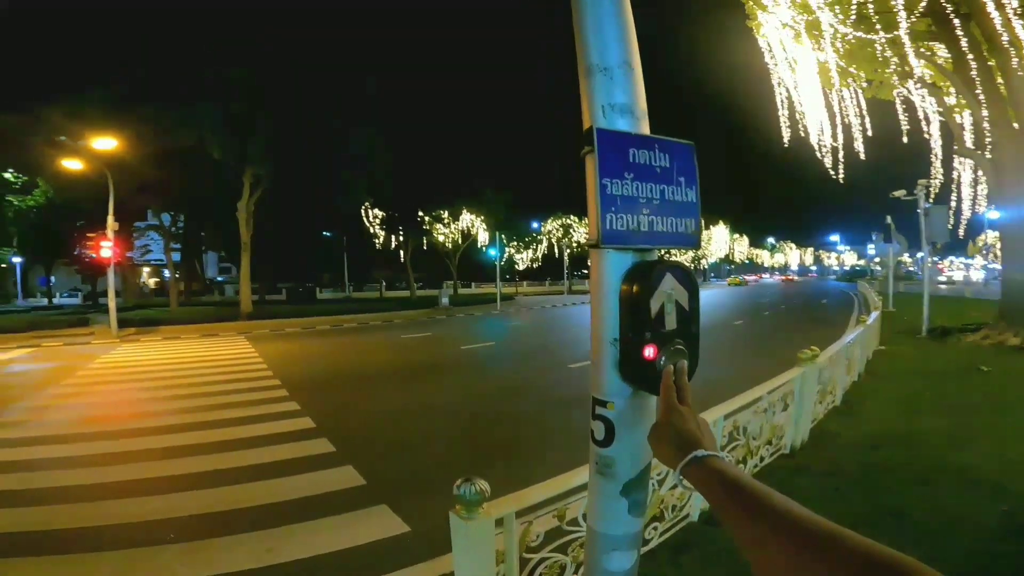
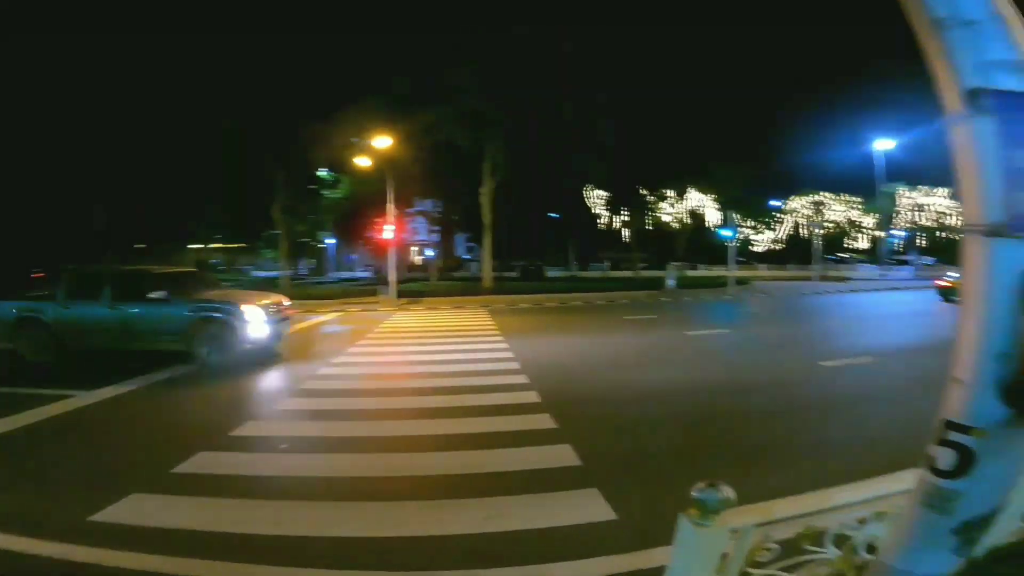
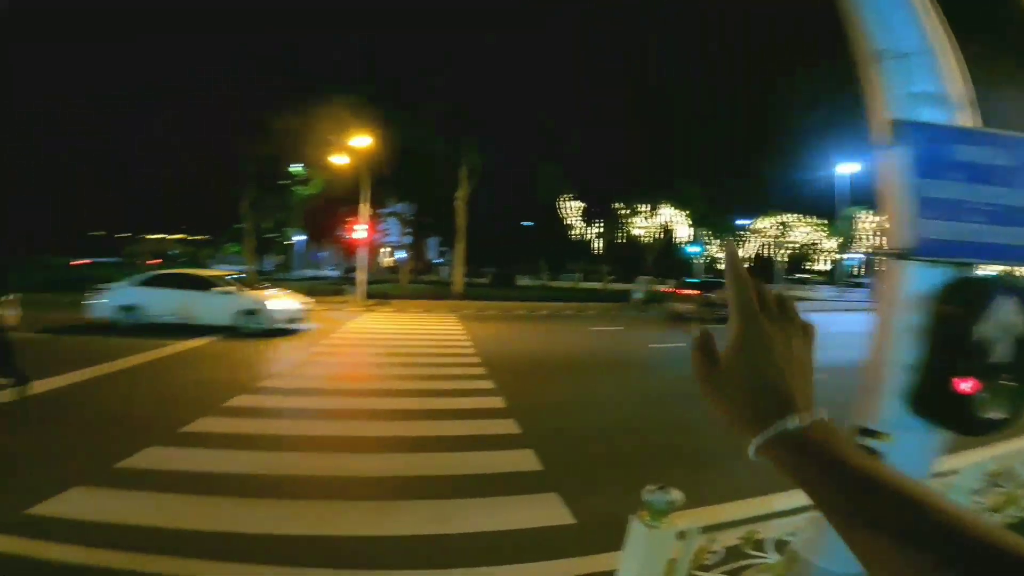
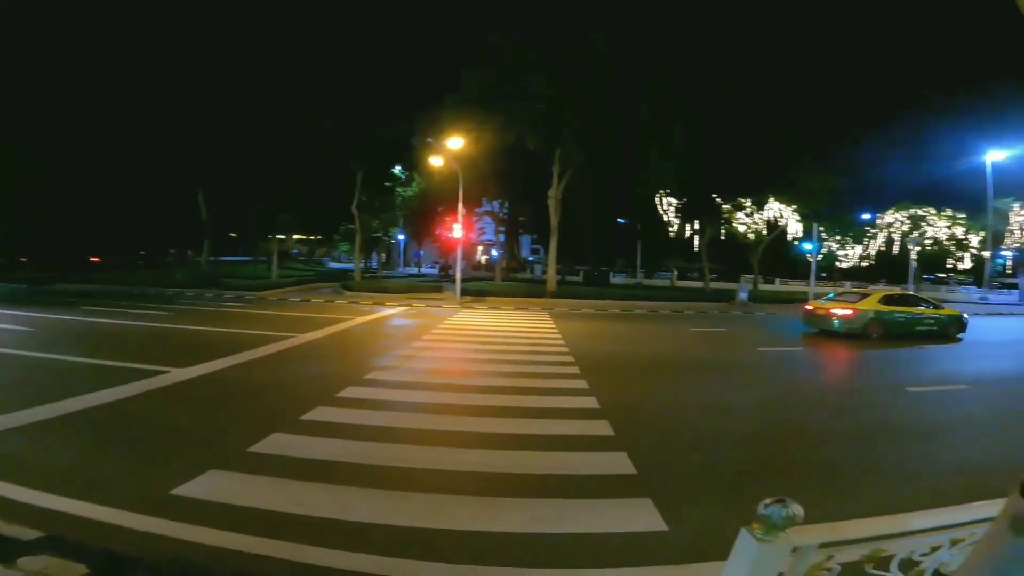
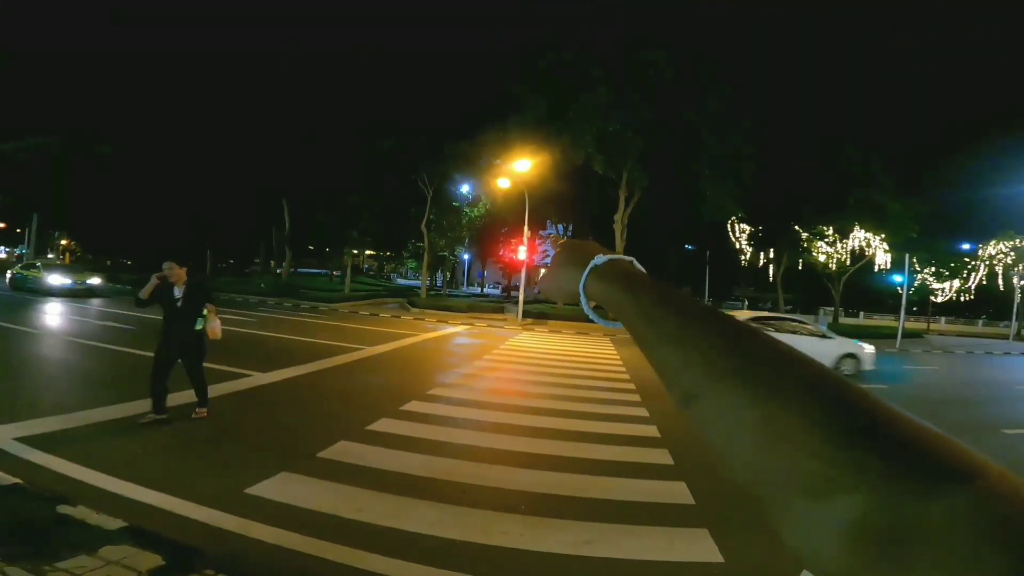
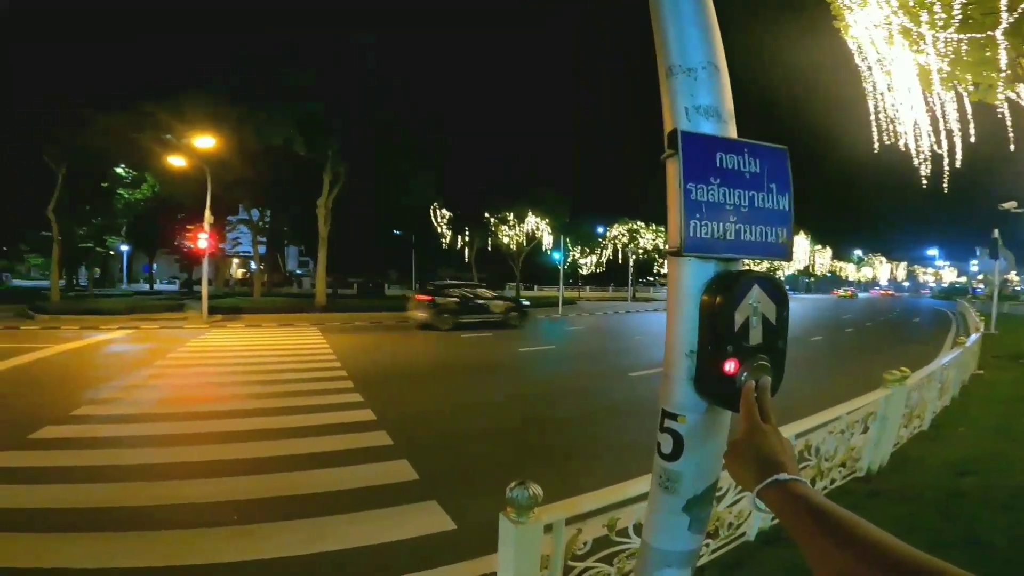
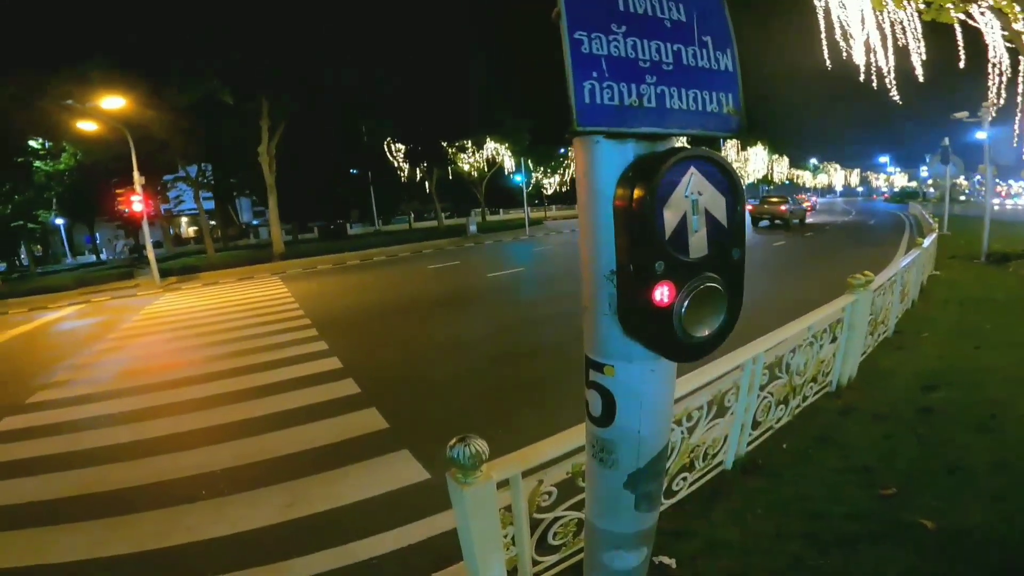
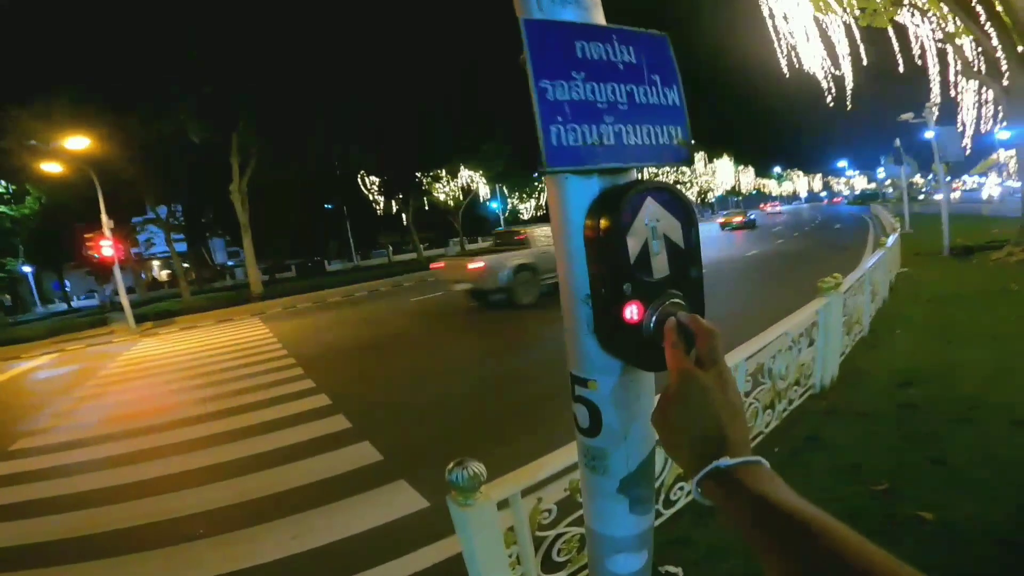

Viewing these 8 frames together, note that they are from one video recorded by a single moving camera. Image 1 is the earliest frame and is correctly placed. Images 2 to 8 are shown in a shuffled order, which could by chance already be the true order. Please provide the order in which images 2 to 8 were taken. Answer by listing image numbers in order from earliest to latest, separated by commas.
6, 3, 5, 4, 2, 8, 7
